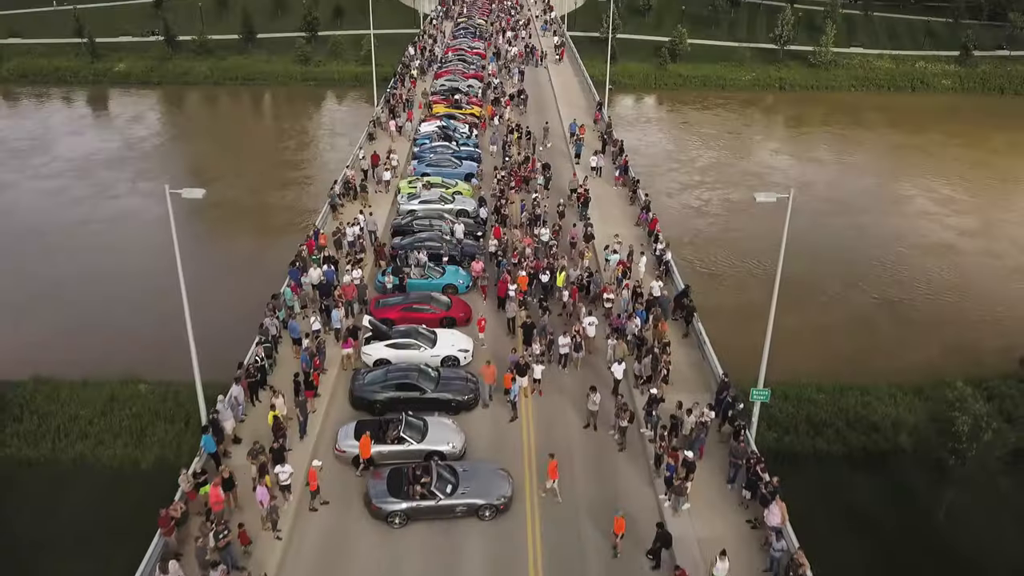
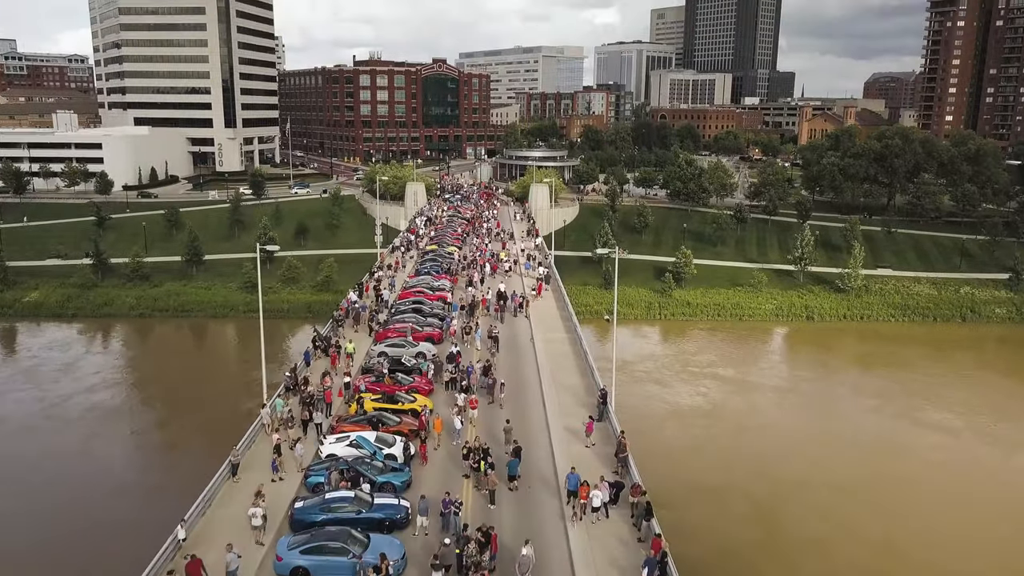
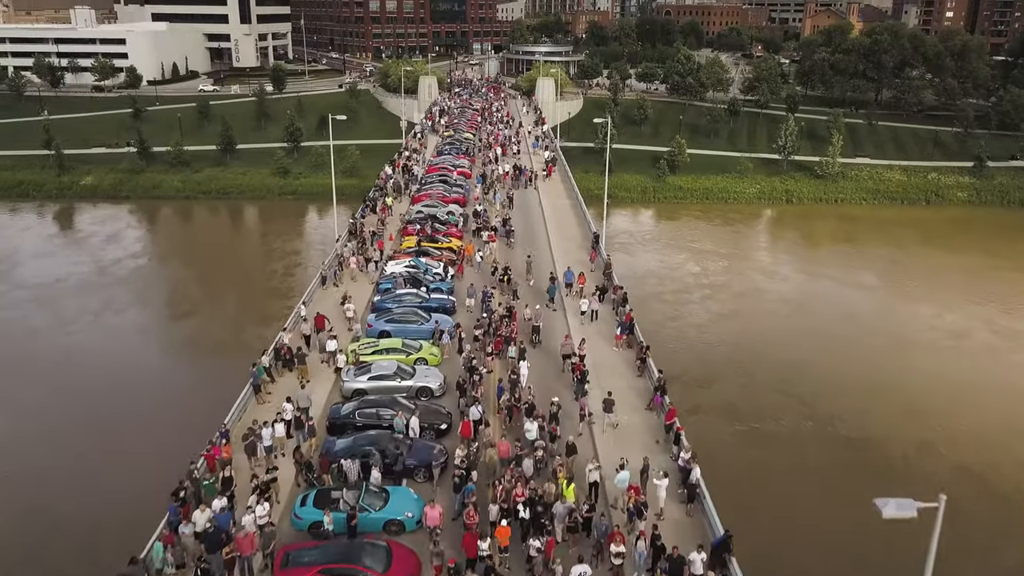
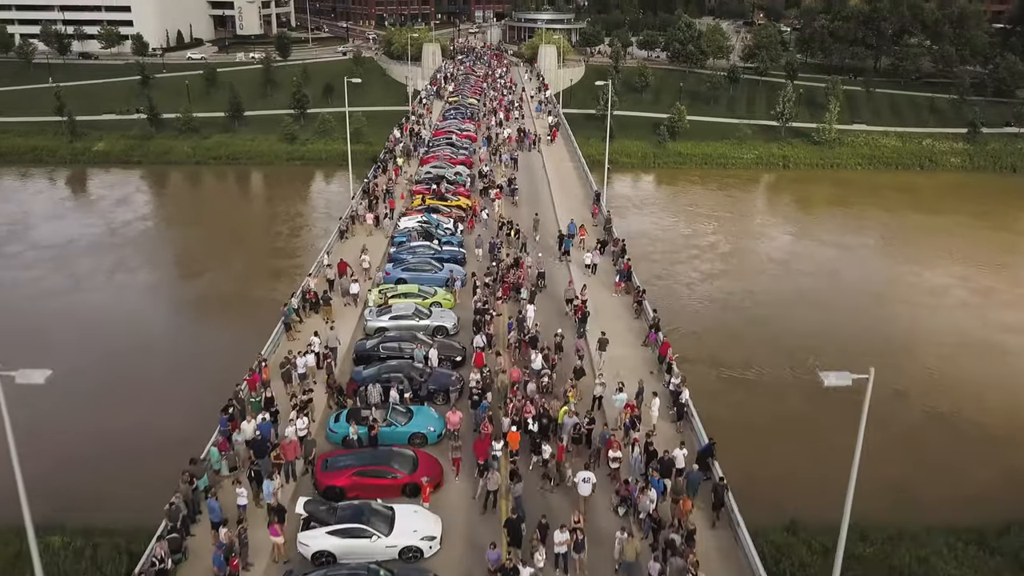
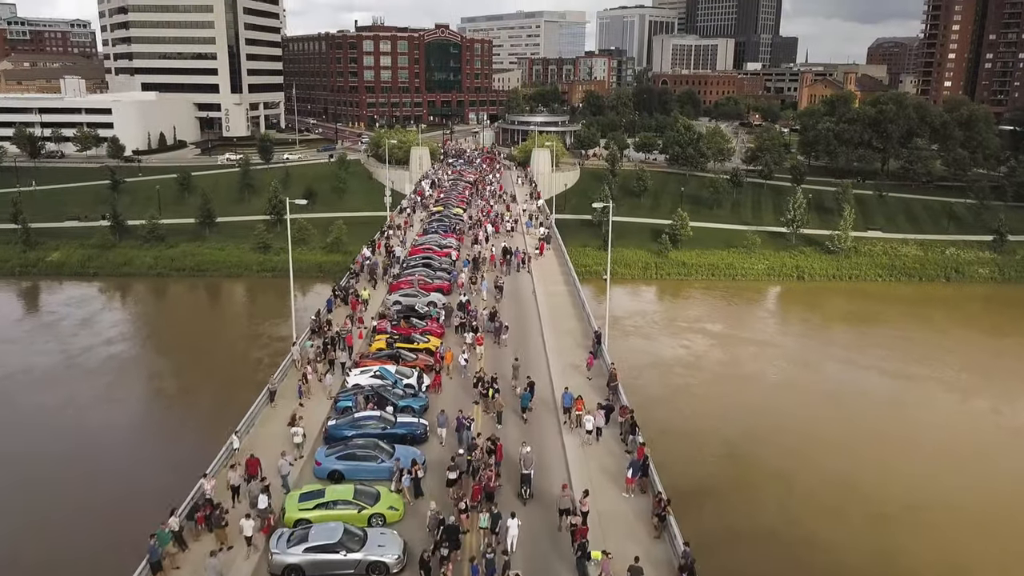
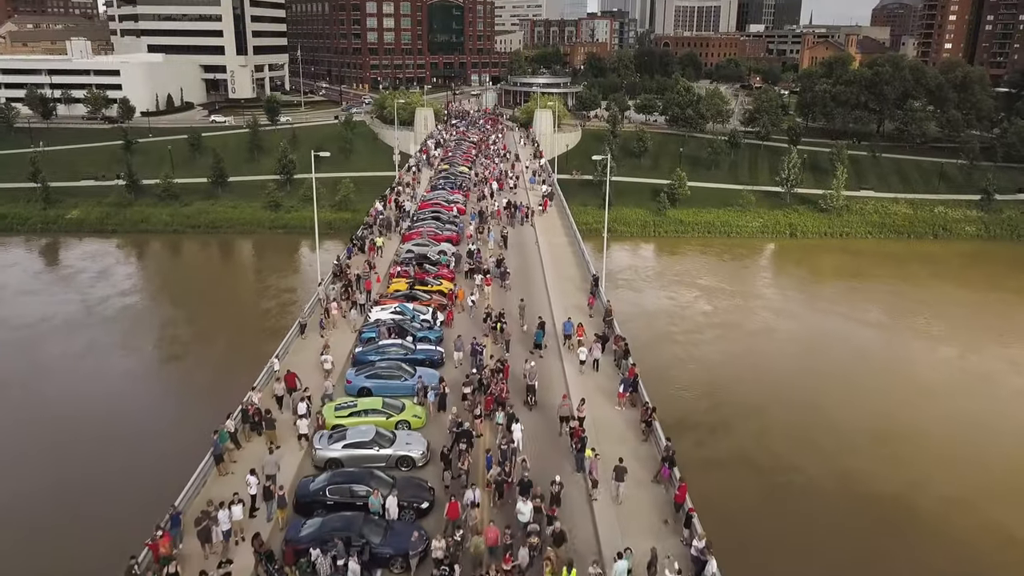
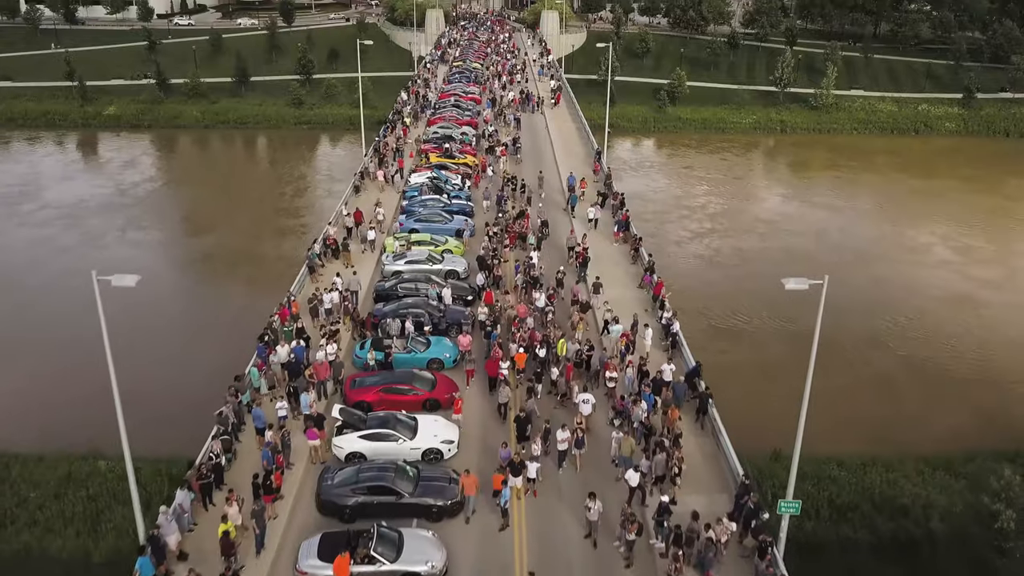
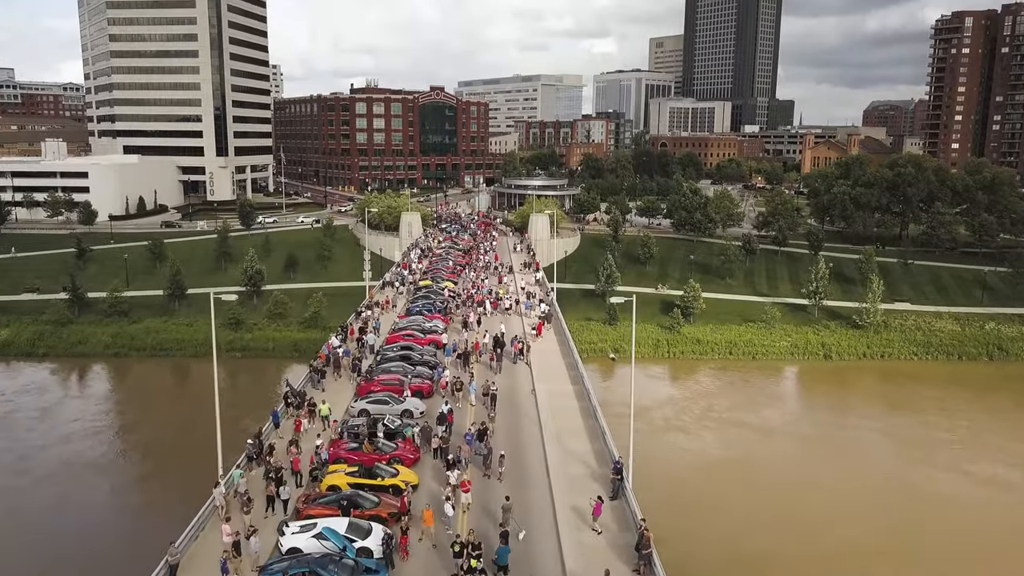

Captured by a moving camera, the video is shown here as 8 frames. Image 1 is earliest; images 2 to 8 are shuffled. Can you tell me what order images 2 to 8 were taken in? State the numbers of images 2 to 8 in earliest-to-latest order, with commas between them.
7, 4, 3, 6, 5, 2, 8
